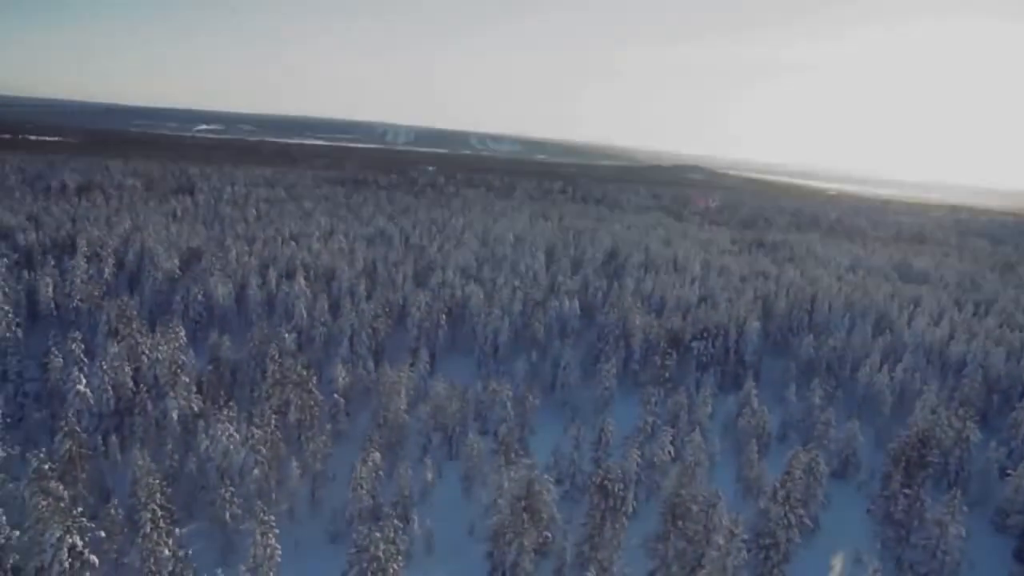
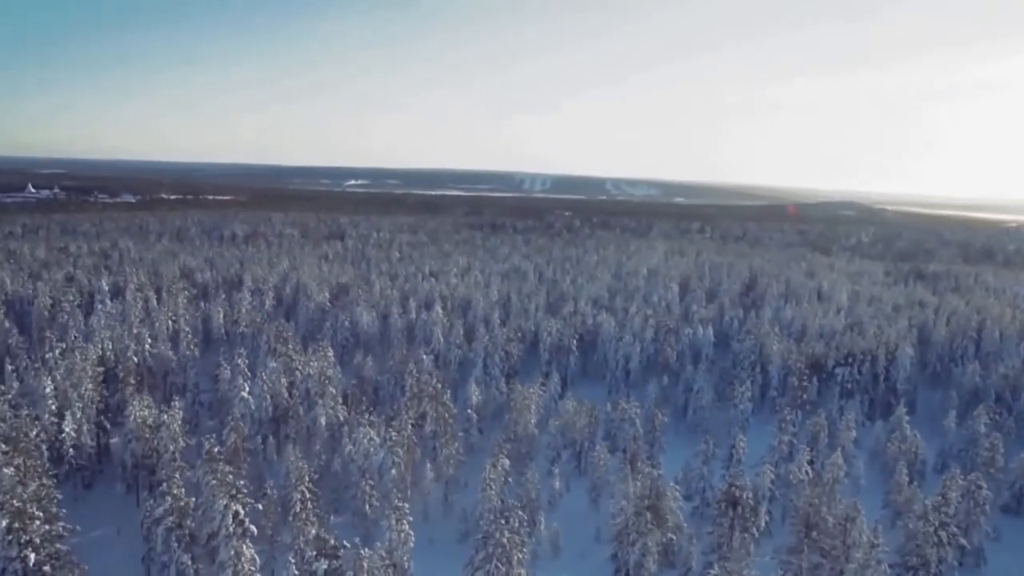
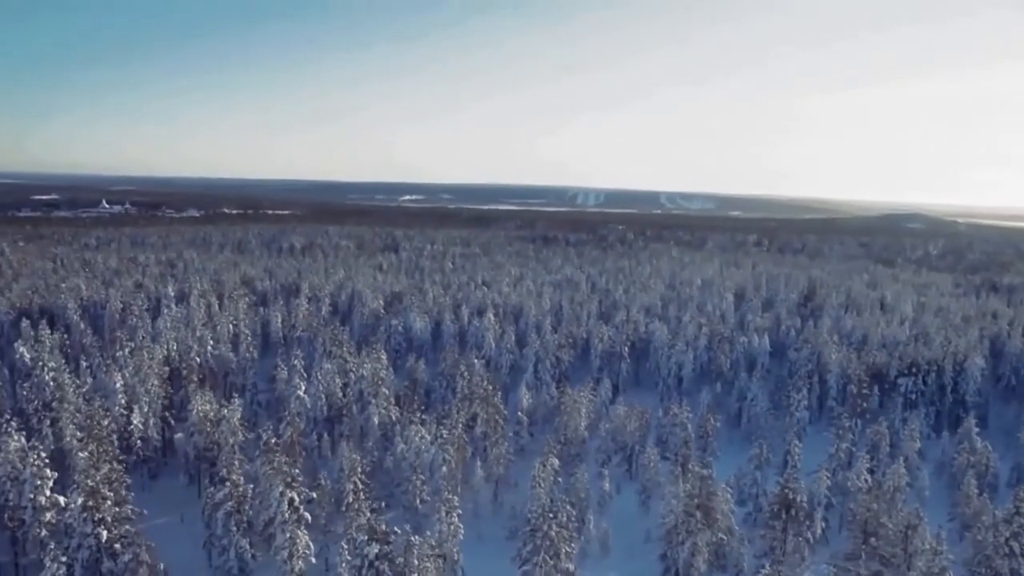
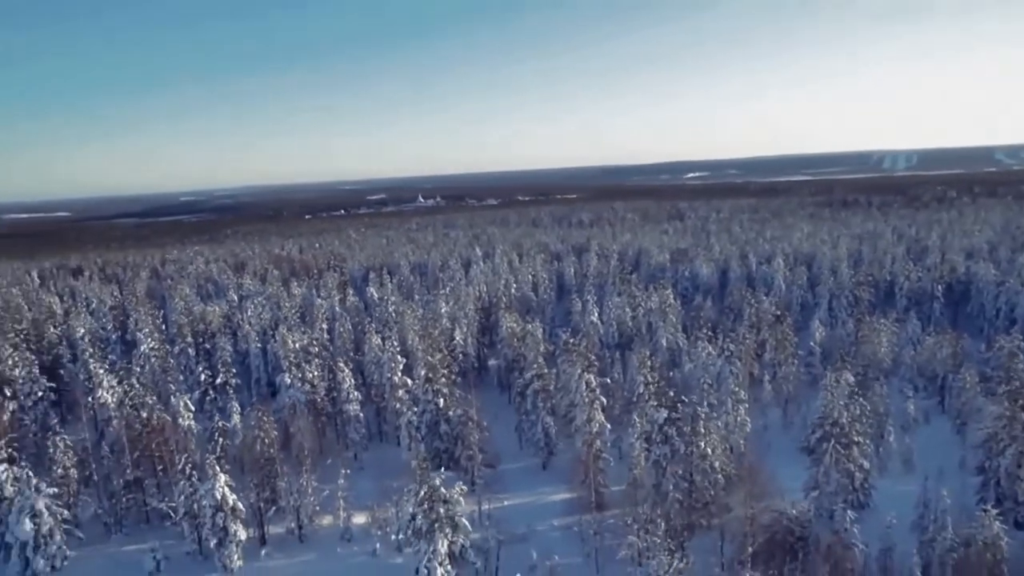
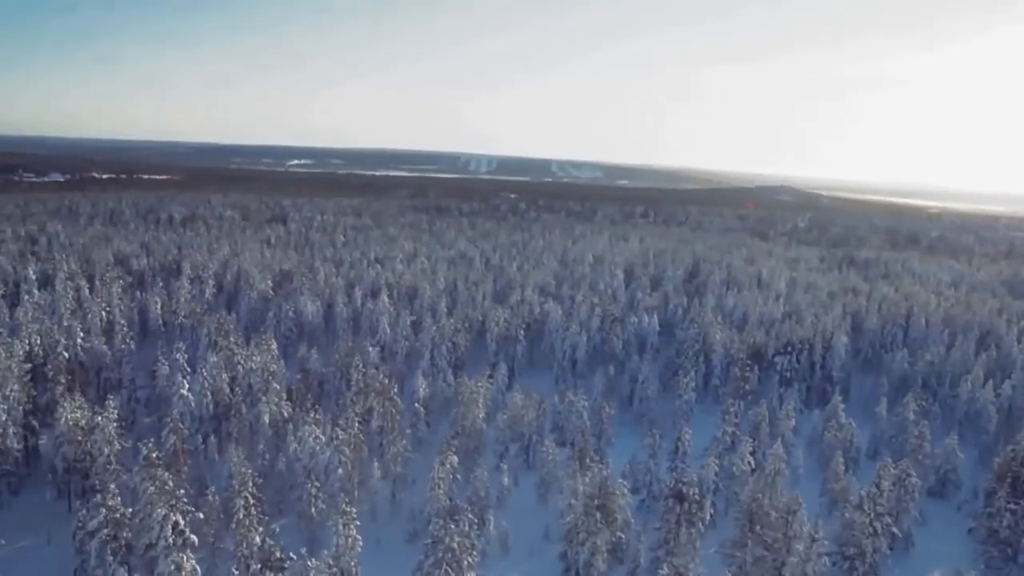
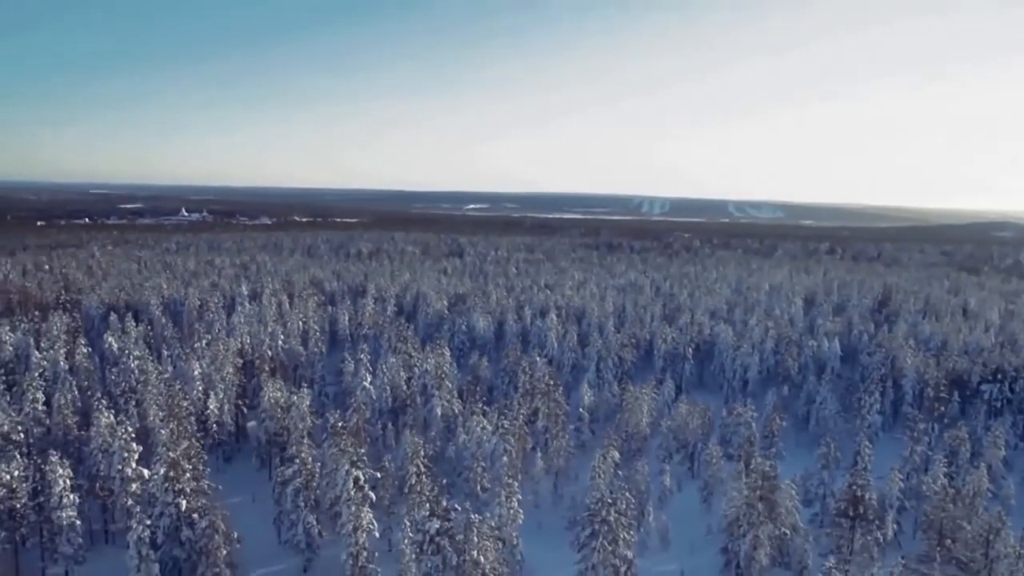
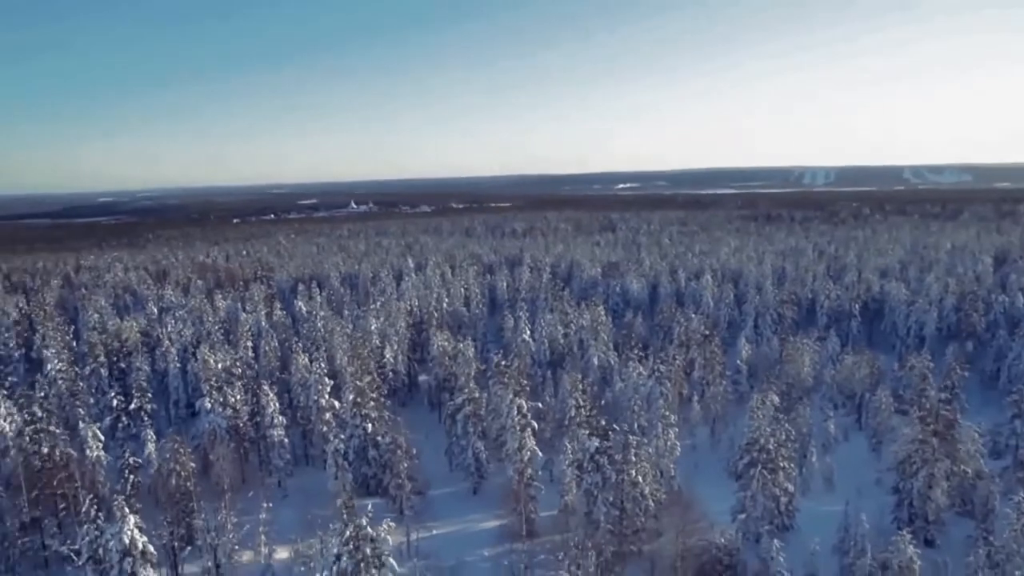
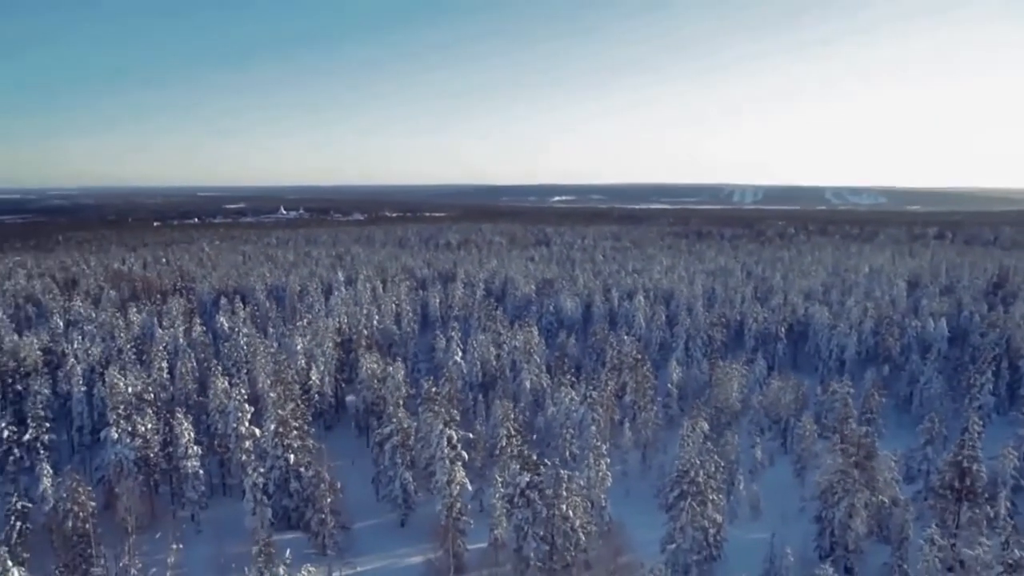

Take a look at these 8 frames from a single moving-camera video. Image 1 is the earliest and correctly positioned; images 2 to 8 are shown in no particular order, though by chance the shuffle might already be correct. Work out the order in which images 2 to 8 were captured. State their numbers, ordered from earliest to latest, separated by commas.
5, 2, 3, 6, 8, 7, 4
